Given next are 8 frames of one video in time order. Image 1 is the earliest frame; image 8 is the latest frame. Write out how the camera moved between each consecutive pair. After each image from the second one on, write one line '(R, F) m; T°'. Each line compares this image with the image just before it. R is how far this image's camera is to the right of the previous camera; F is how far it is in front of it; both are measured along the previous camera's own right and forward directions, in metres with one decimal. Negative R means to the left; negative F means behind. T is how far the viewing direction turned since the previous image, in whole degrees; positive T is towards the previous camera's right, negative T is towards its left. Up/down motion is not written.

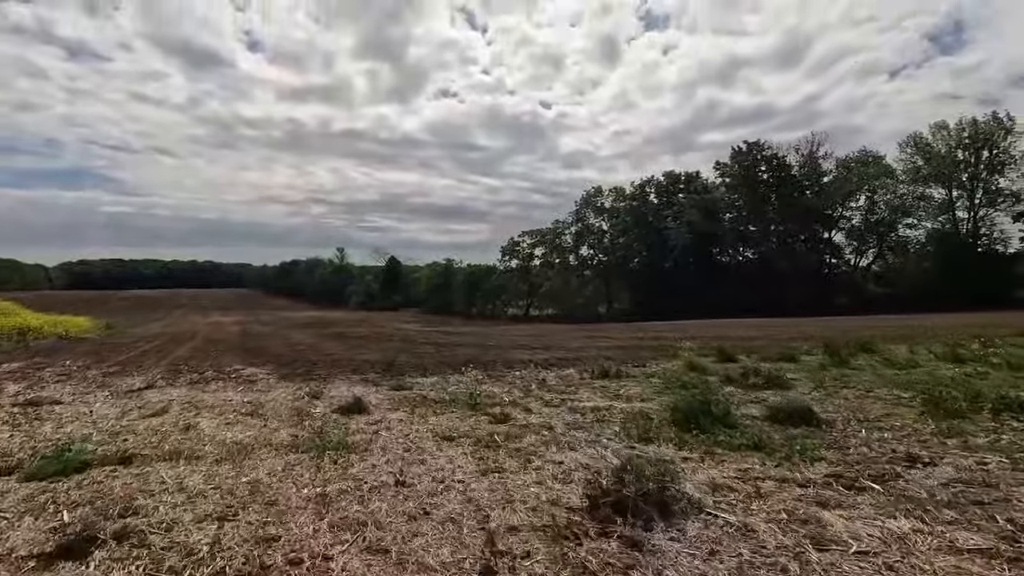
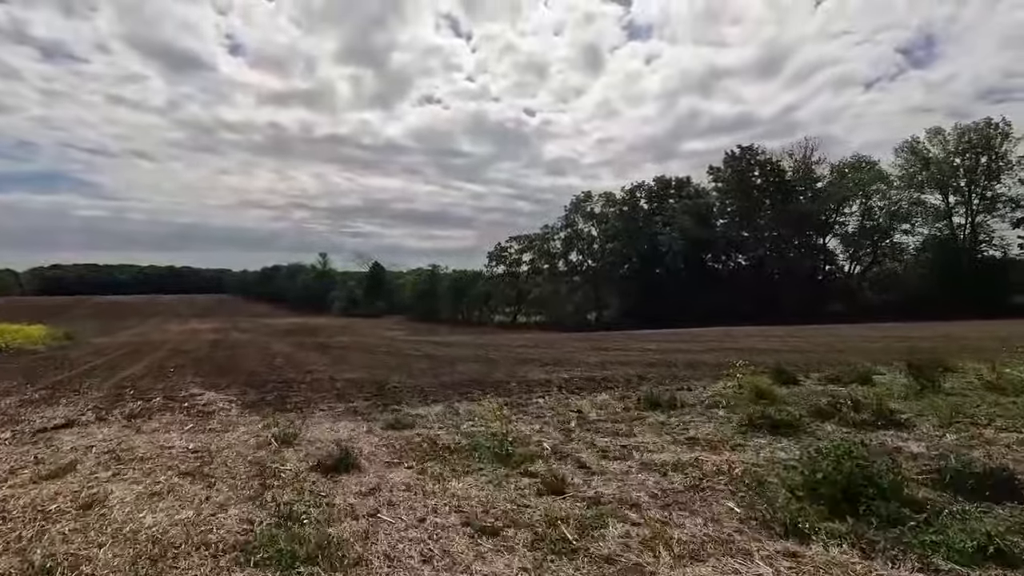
(-0.5, +1.9) m; +1°
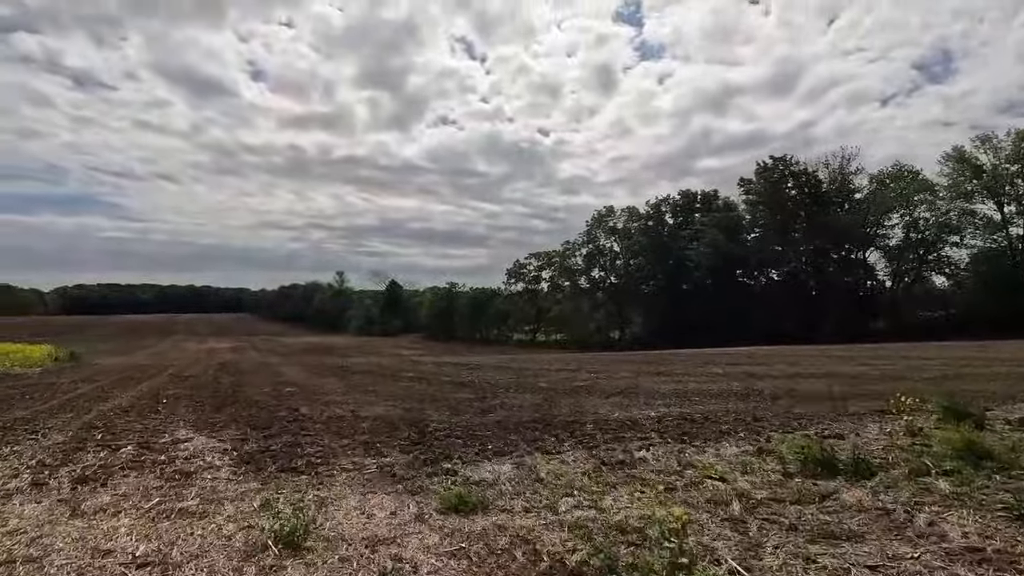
(-0.7, +2.2) m; -1°
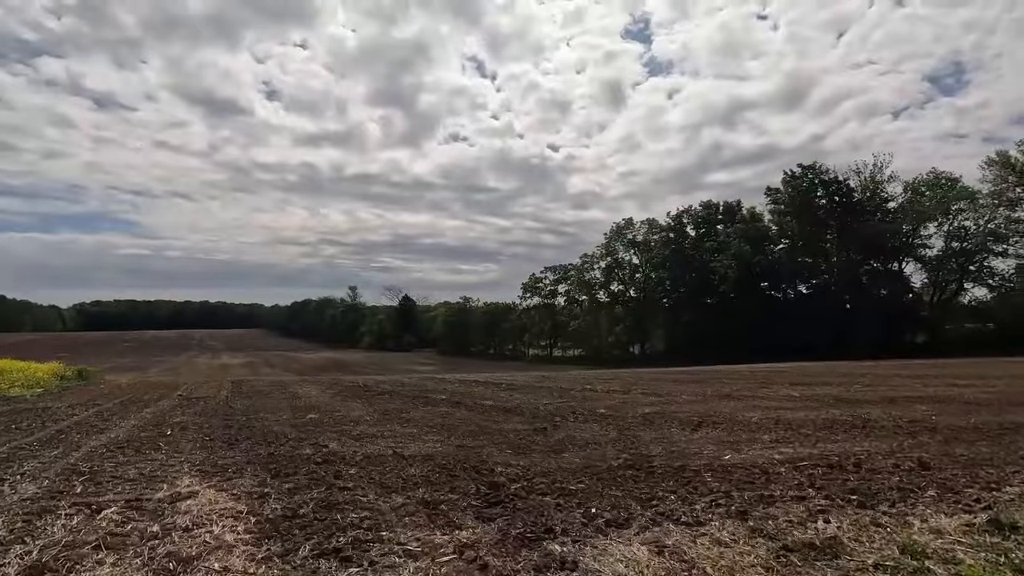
(-0.8, +1.7) m; -1°
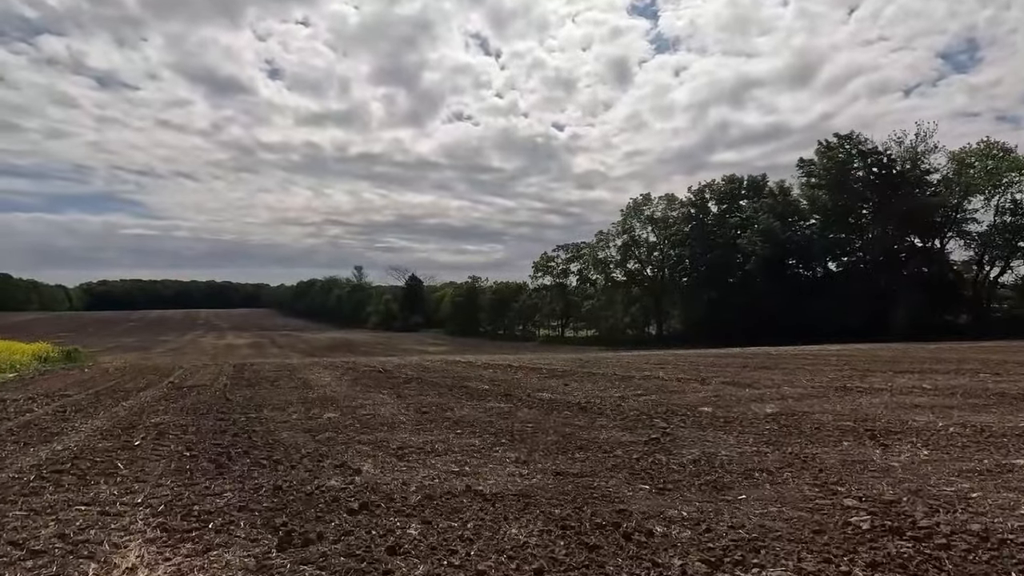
(-1.0, +2.7) m; 0°
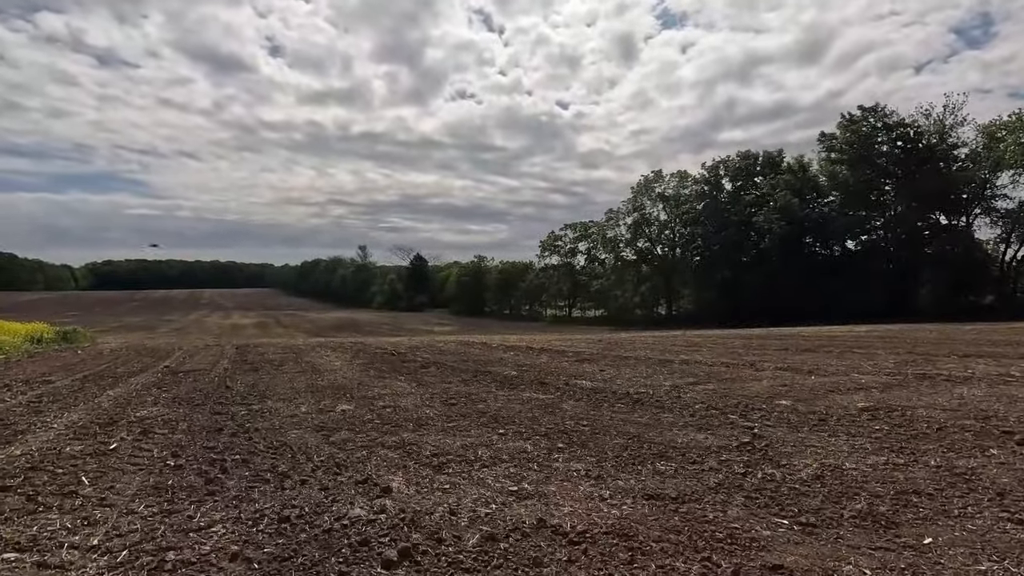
(-0.5, +1.3) m; 0°
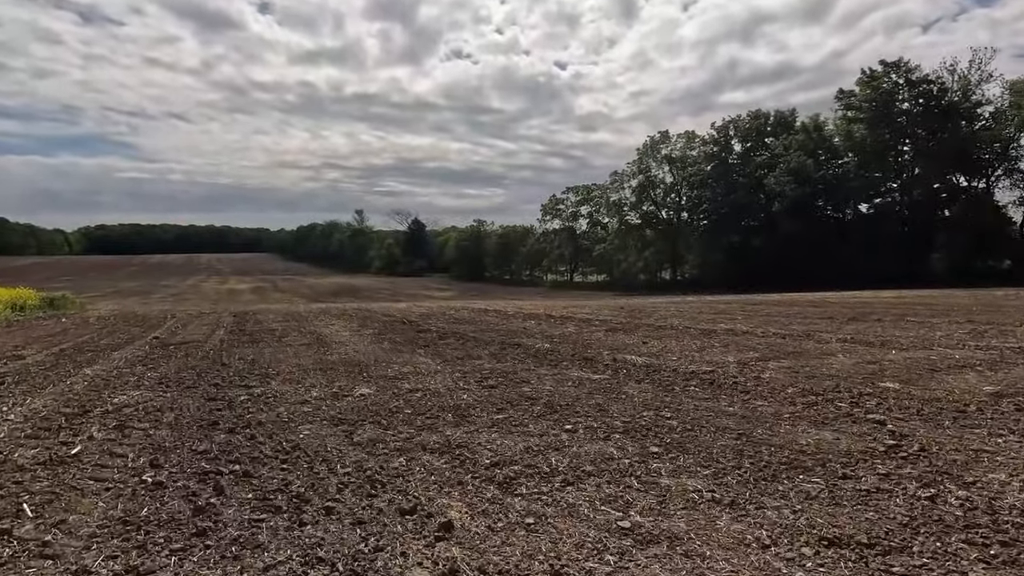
(-0.6, +1.3) m; 0°
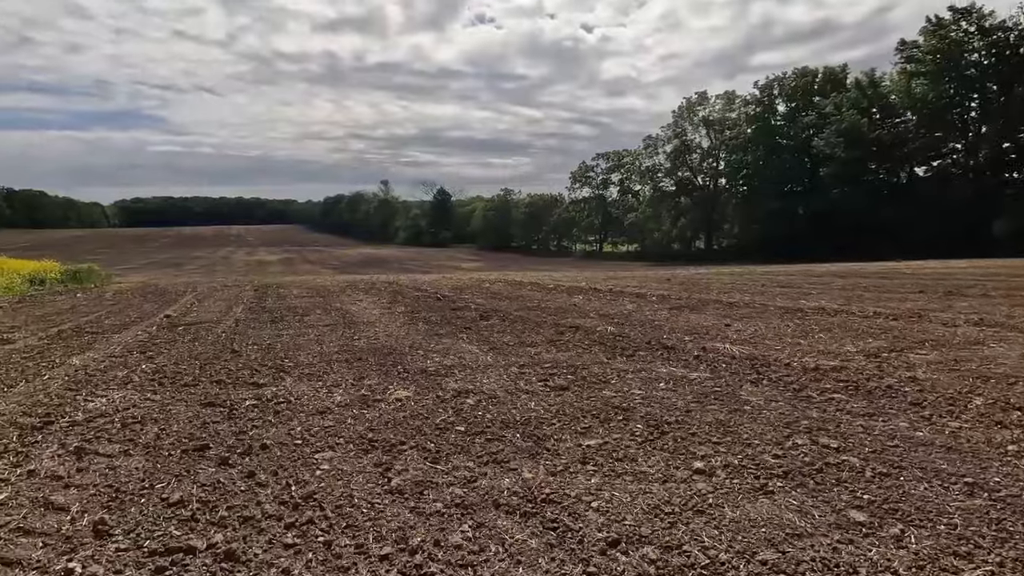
(-0.4, +1.6) m; -2°
